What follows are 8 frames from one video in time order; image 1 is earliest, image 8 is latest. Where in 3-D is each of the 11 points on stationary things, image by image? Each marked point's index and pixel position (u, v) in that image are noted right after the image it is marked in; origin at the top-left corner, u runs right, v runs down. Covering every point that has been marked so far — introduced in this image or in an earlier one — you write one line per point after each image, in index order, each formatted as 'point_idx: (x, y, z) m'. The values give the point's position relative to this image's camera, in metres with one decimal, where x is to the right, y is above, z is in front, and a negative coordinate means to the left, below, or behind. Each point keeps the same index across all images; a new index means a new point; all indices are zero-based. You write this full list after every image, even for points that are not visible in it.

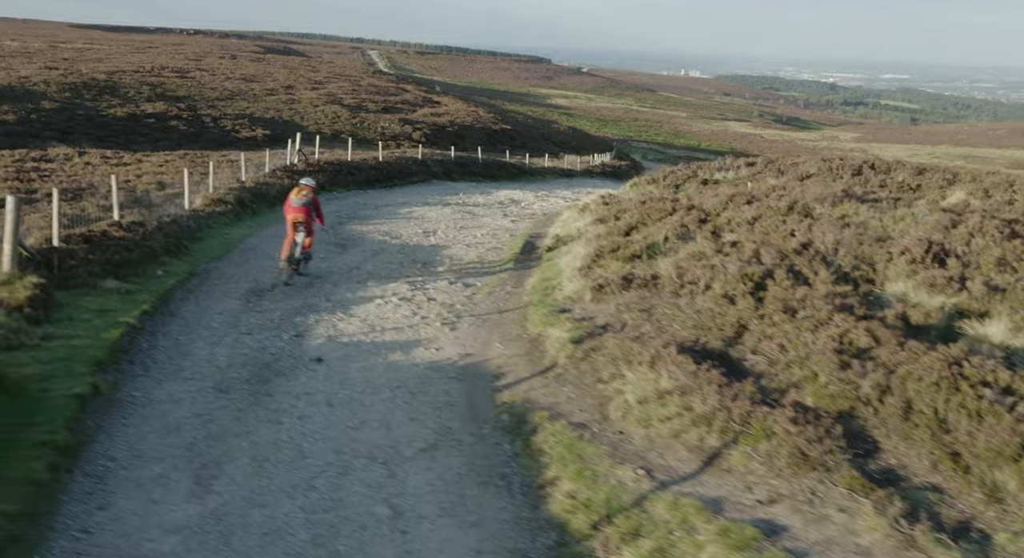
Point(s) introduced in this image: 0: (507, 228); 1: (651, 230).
0: (0.0, +1.0, +16.1) m
1: (+1.8, +0.6, +10.7) m
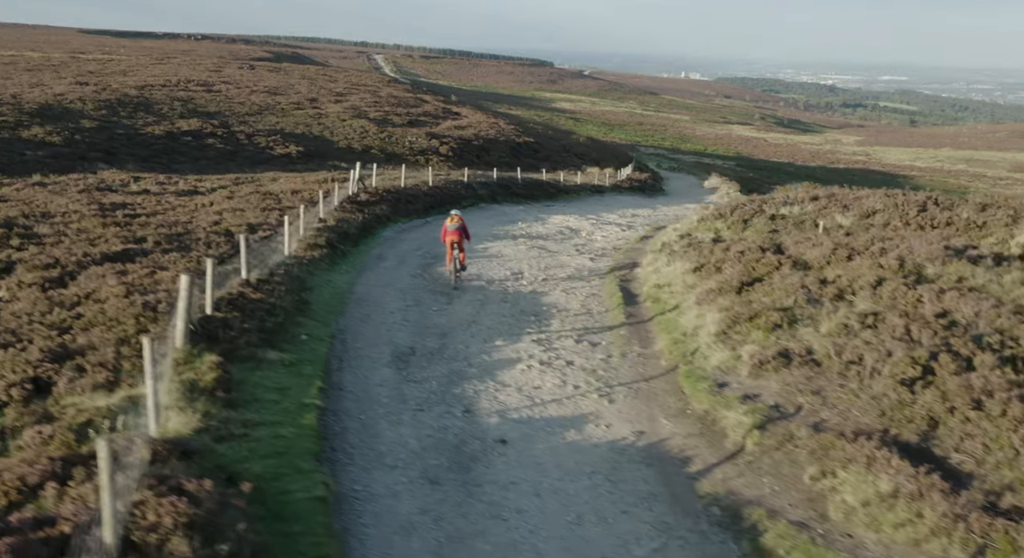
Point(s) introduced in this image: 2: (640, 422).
0: (+1.5, +0.2, +16.3) m
1: (+3.4, -0.2, +10.9) m
2: (+1.2, -1.4, +8.1) m
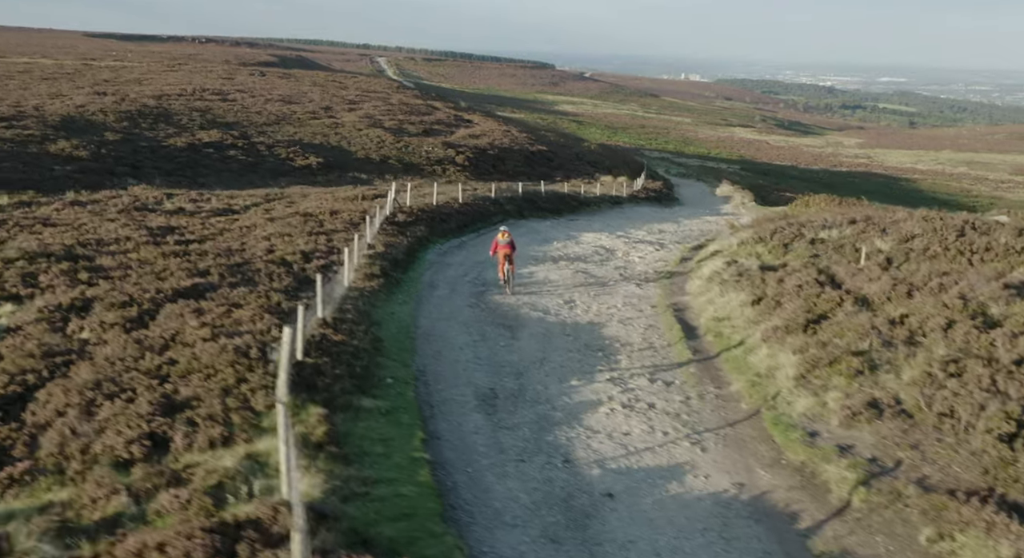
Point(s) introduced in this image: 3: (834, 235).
0: (+2.5, -0.3, +16.4) m
1: (+4.3, -0.7, +11.1) m
2: (+2.2, -1.9, +8.2) m
3: (+7.4, +1.0, +19.4) m
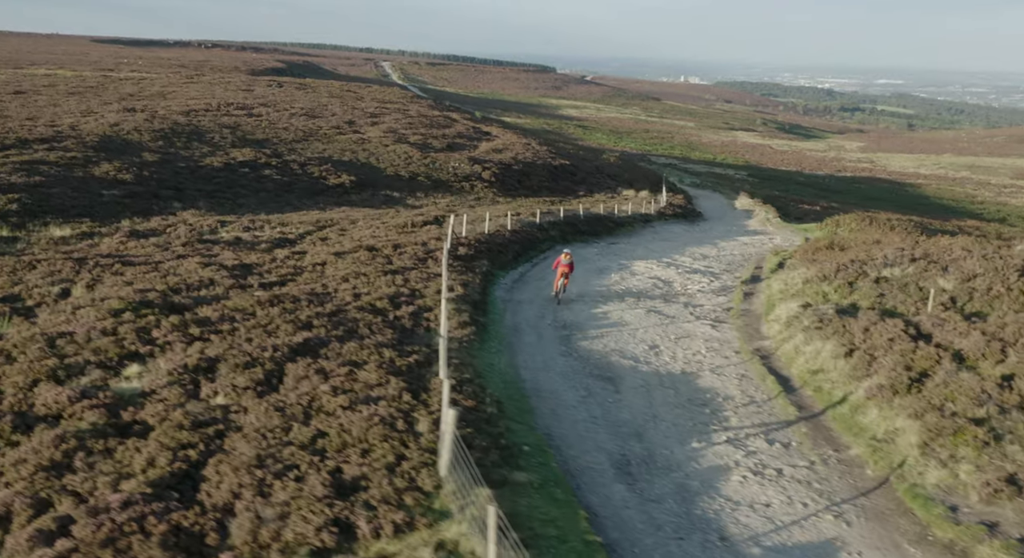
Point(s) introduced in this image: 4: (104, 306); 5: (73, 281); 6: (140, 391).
0: (+4.0, -1.1, +16.7) m
1: (+5.9, -1.5, +11.3) m
2: (+3.8, -2.7, +8.5) m
3: (+8.9, +0.1, +19.7) m
4: (-6.7, -0.5, +14.0) m
5: (-8.5, -0.1, +16.3) m
6: (-4.7, -1.4, +10.8) m
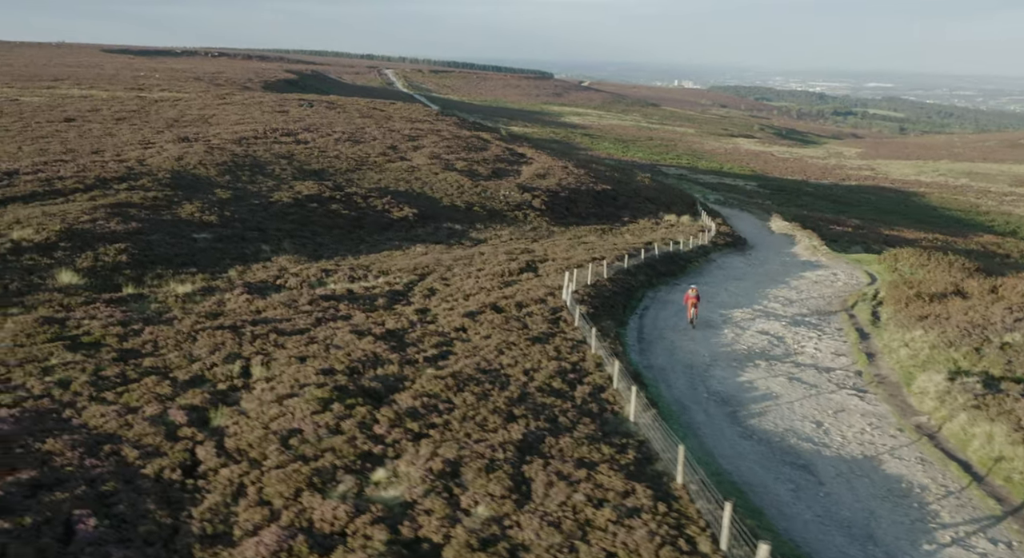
0: (+7.2, -2.6, +17.2) m
1: (+9.1, -3.0, +11.9) m
2: (+7.1, -4.2, +9.0) m
3: (+12.1, -1.4, +20.3) m
4: (-3.5, -2.0, +14.4) m
5: (-5.3, -1.6, +16.7) m
6: (-1.5, -2.9, +11.2) m
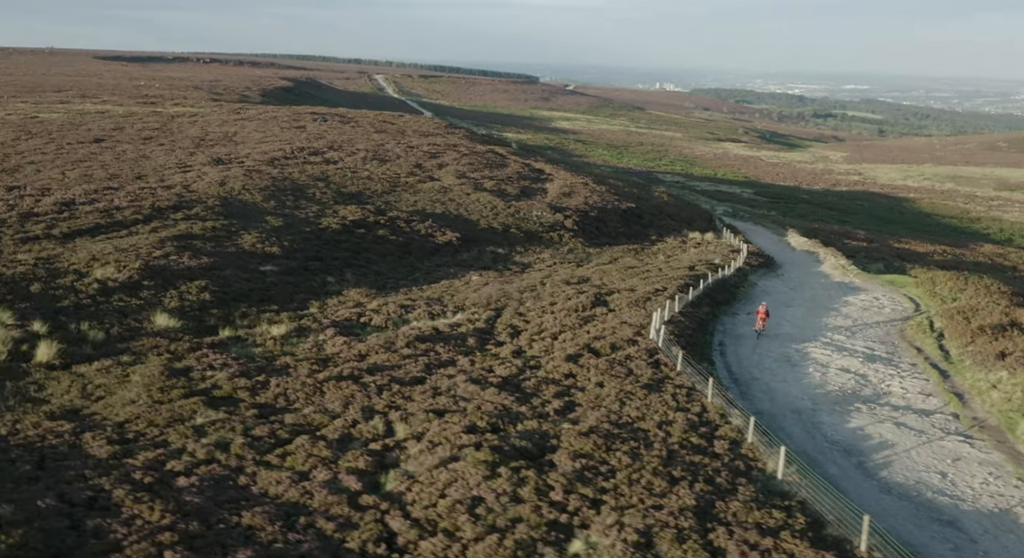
0: (+9.9, -3.7, +17.8) m
1: (+11.9, -4.1, +12.5) m
2: (+9.9, -5.3, +9.6) m
3: (+14.7, -2.5, +21.0) m
4: (-0.8, -3.1, +14.8) m
5: (-2.6, -2.7, +17.1) m
6: (+1.3, -4.0, +11.6) m
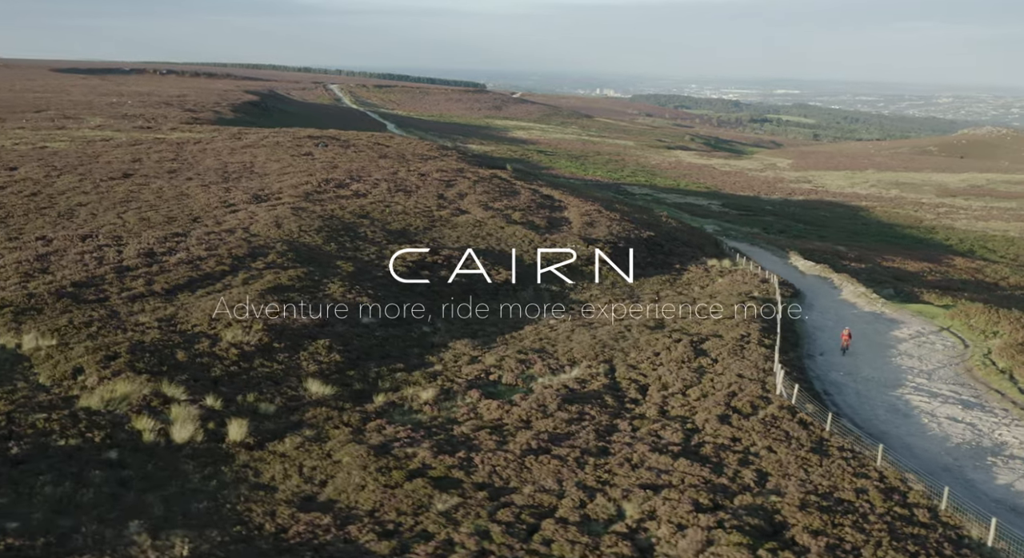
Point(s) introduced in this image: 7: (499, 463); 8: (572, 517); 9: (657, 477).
0: (+14.3, -5.4, +19.6) m
1: (+16.7, -5.7, +14.5) m
2: (+14.9, -6.9, +11.4) m
3: (+18.8, -4.0, +23.1) m
4: (+3.8, -4.8, +15.8) m
5: (+1.9, -4.5, +18.0) m
6: (+6.2, -5.8, +12.8) m
7: (-0.3, -4.2, +19.1) m
8: (+1.2, -4.7, +16.8) m
9: (+3.2, -4.4, +18.7) m
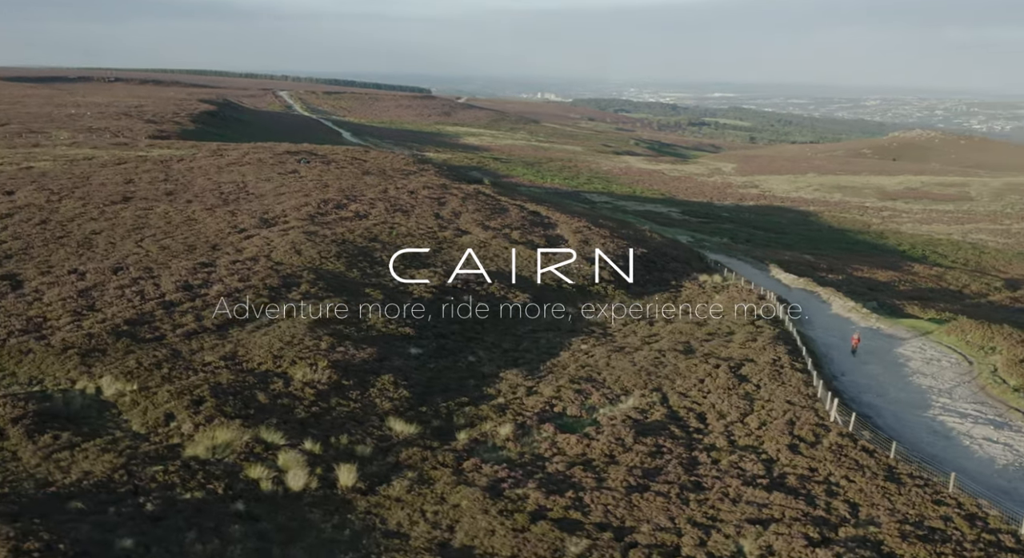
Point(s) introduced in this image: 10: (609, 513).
0: (+16.8, -6.3, +21.4) m
1: (+19.5, -6.6, +16.5) m
2: (+17.9, -7.8, +13.3) m
3: (+21.1, -4.9, +25.2) m
4: (+6.6, -5.9, +17.0) m
5: (+4.5, -5.6, +19.0) m
6: (+9.2, -6.7, +14.1) m
7: (+2.2, -5.3, +20.0) m
8: (+3.9, -5.8, +17.7) m
9: (+5.8, -5.4, +19.8) m
10: (+2.2, -5.4, +19.4) m
